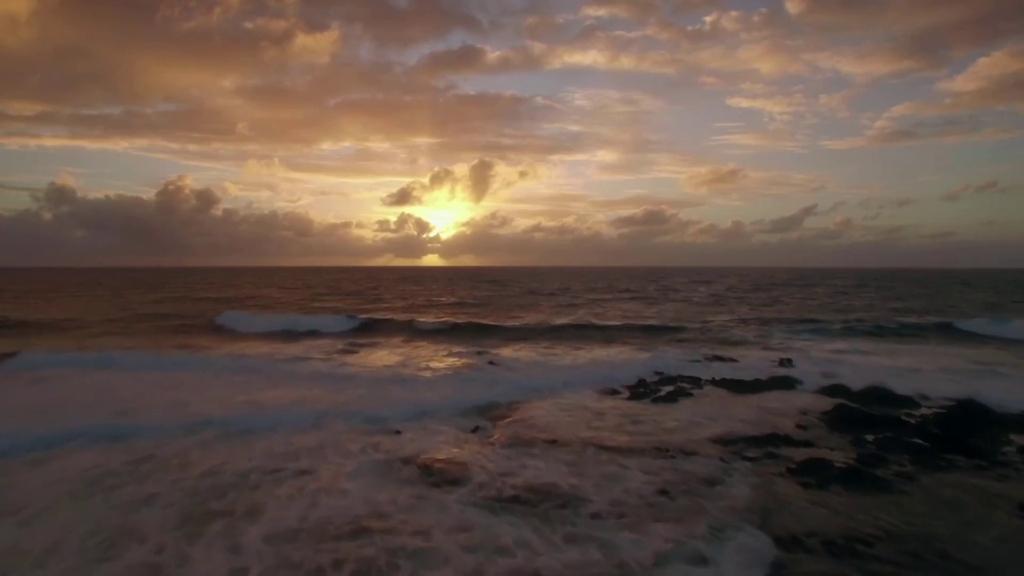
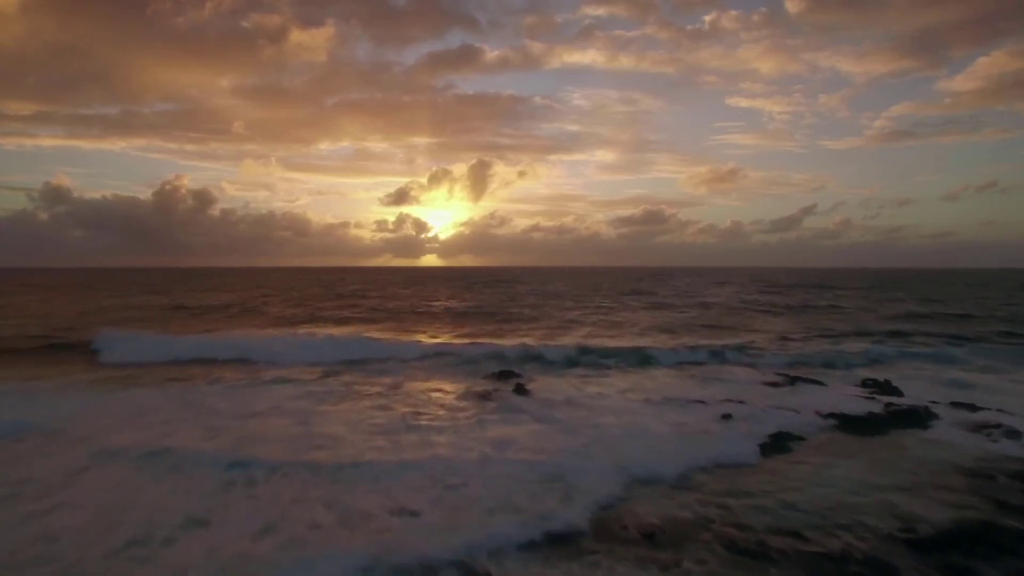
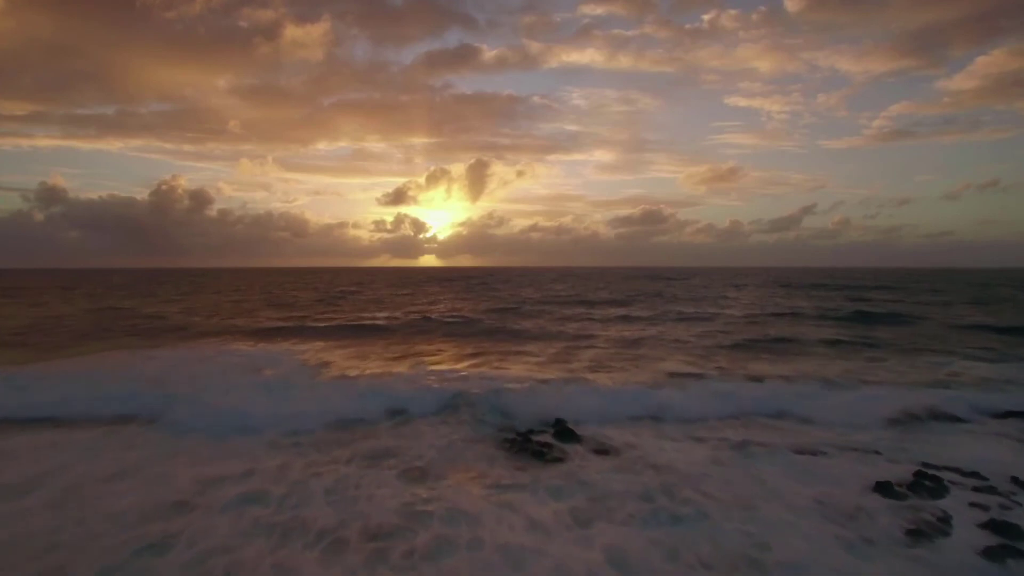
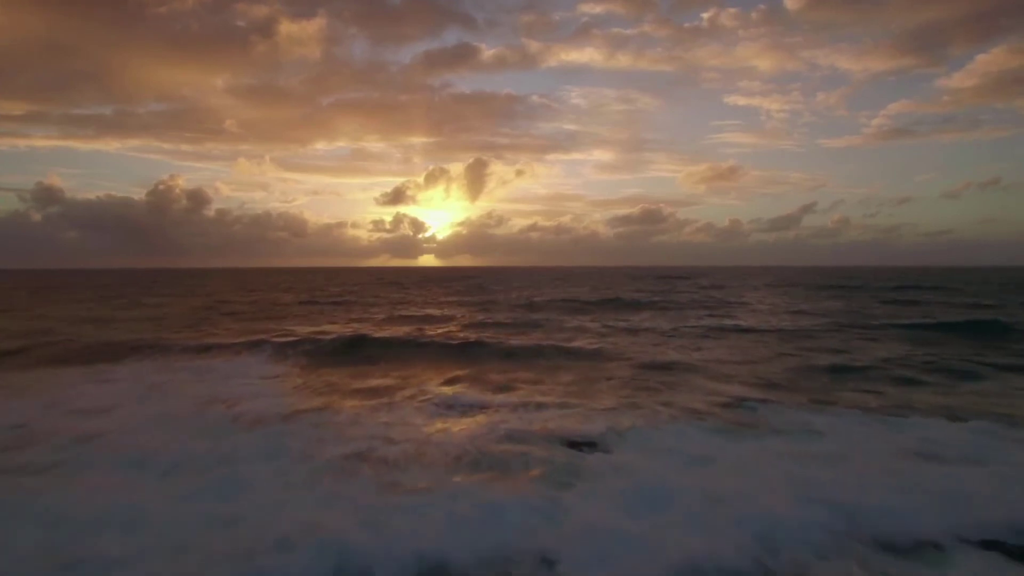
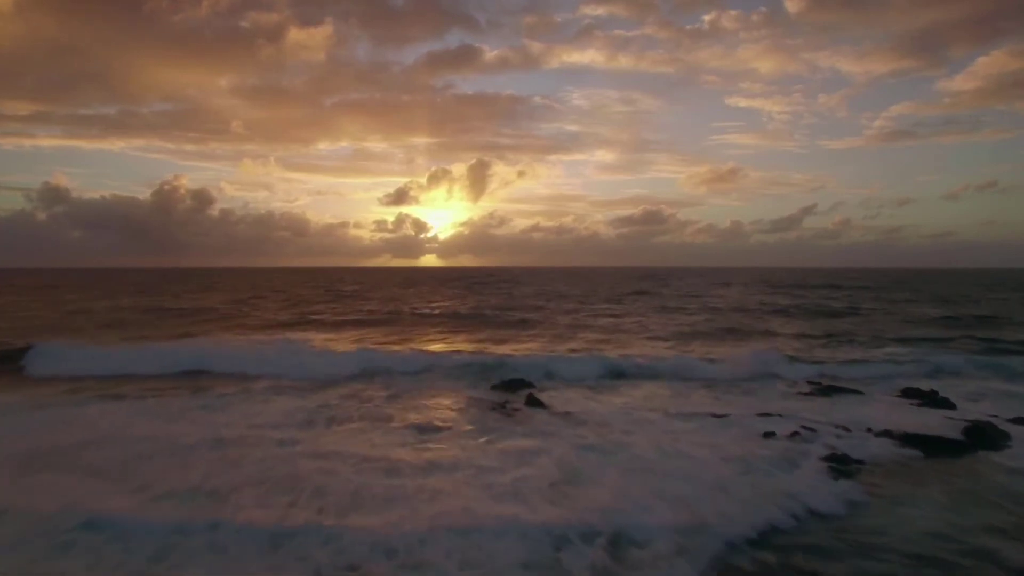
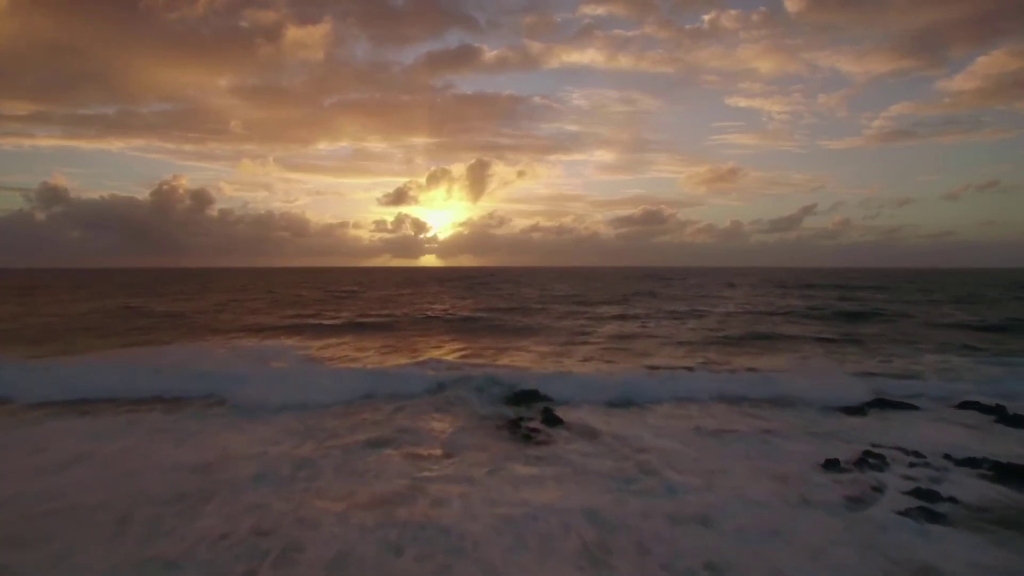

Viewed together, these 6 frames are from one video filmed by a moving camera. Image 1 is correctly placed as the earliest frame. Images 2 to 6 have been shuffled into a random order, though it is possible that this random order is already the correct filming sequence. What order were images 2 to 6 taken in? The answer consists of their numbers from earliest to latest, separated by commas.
2, 5, 6, 3, 4
